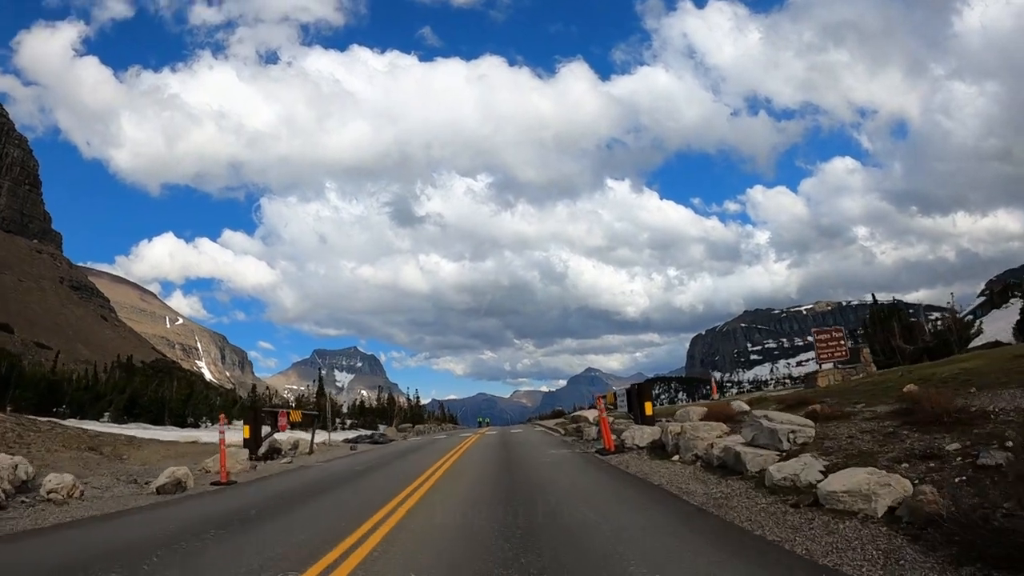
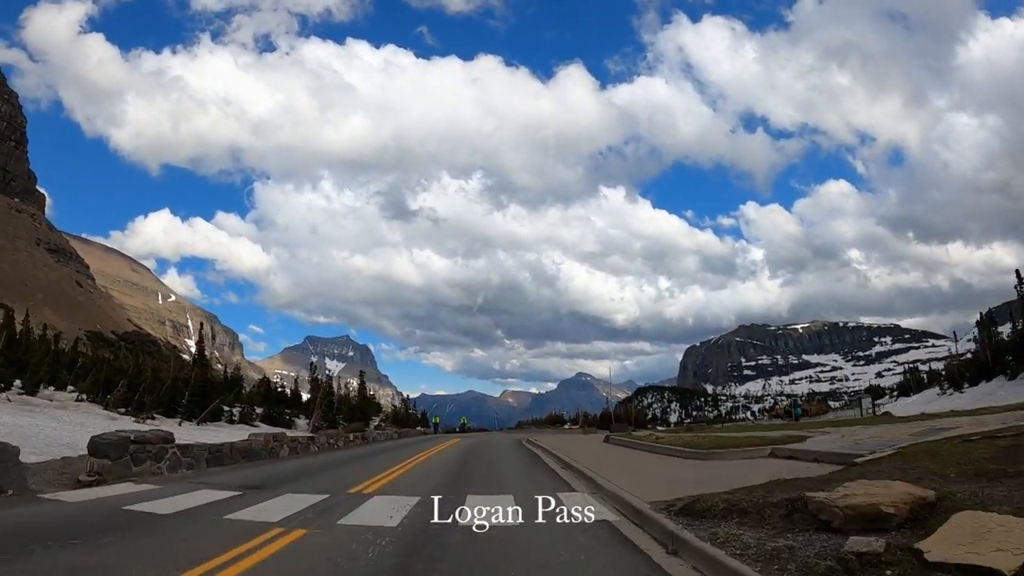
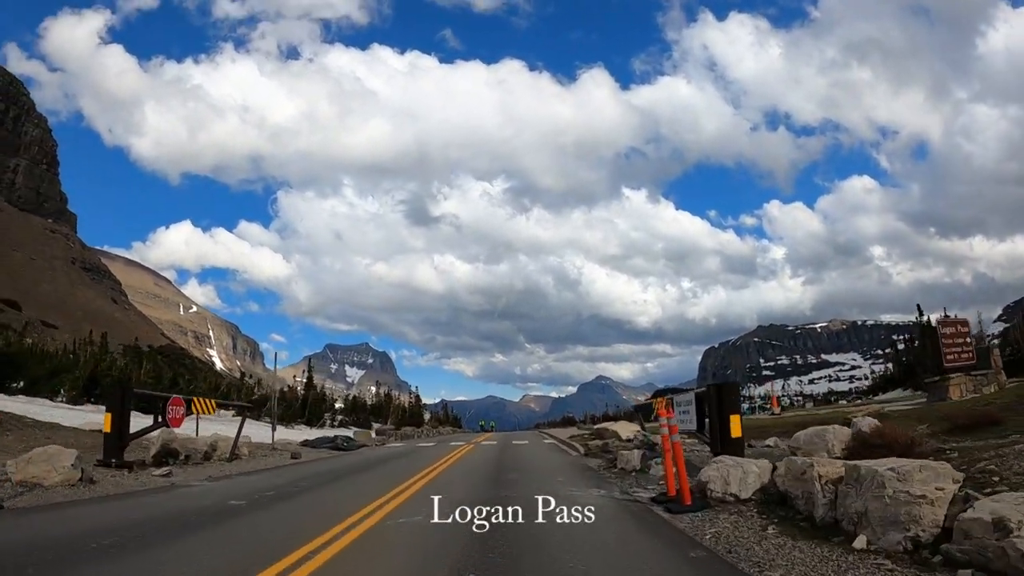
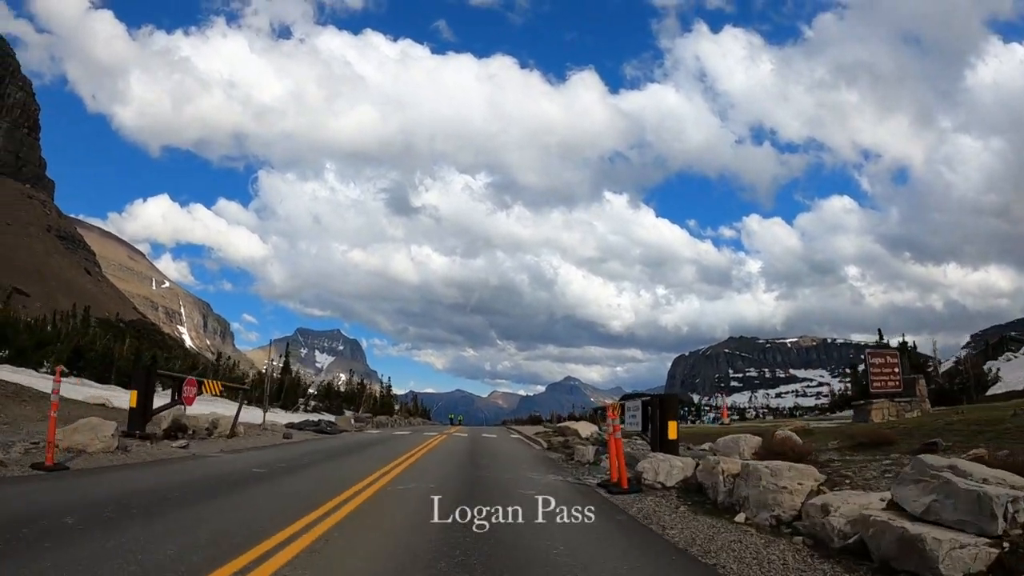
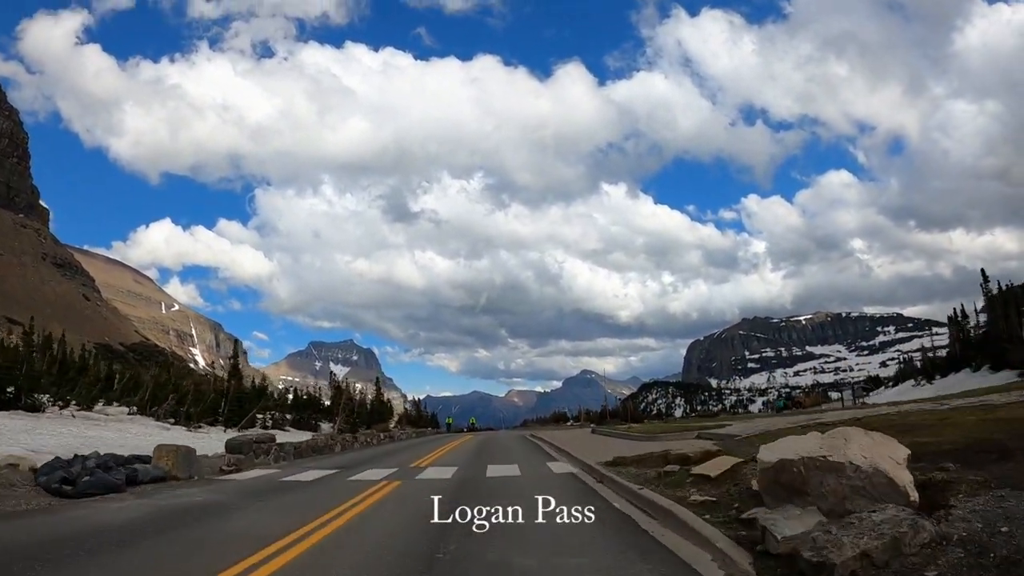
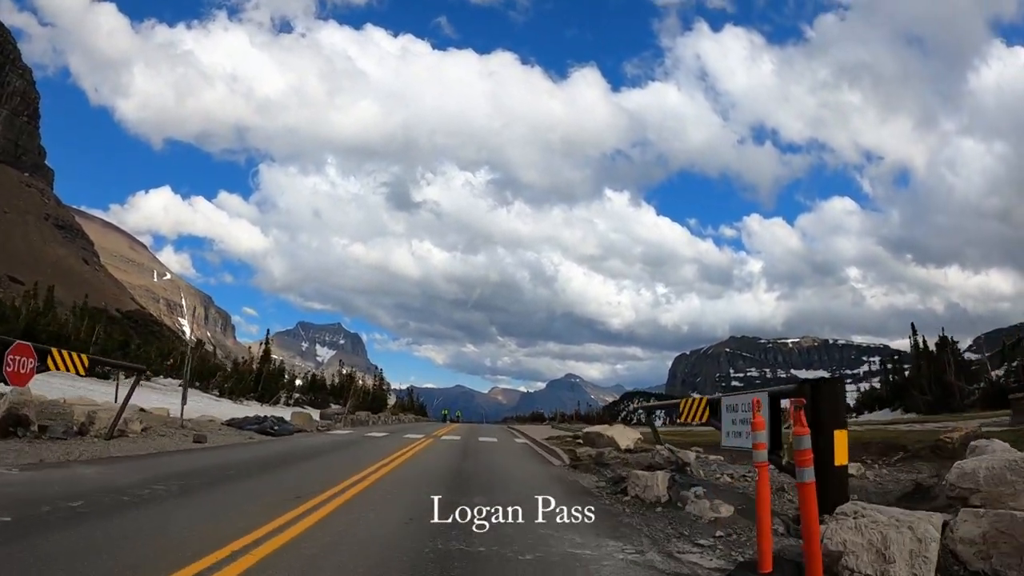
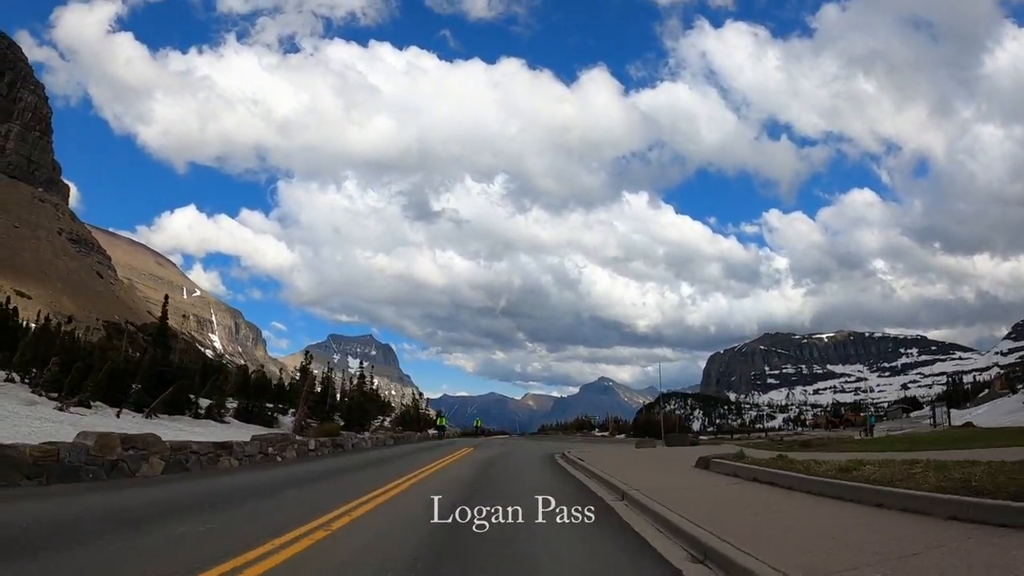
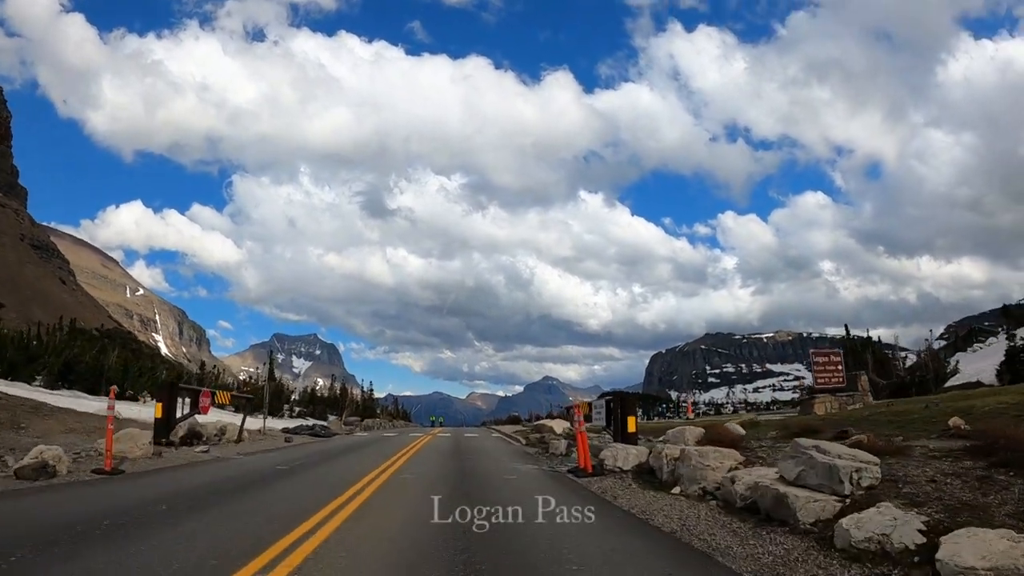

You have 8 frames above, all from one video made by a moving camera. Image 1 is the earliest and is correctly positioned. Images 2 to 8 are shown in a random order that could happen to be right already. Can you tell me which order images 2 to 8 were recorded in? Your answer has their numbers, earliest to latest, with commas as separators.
8, 4, 3, 6, 5, 2, 7
